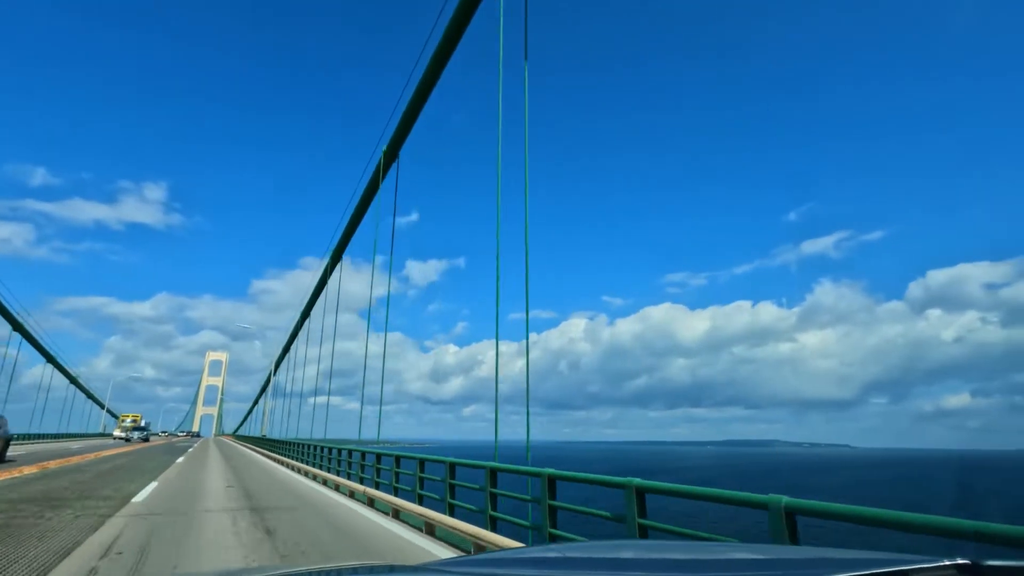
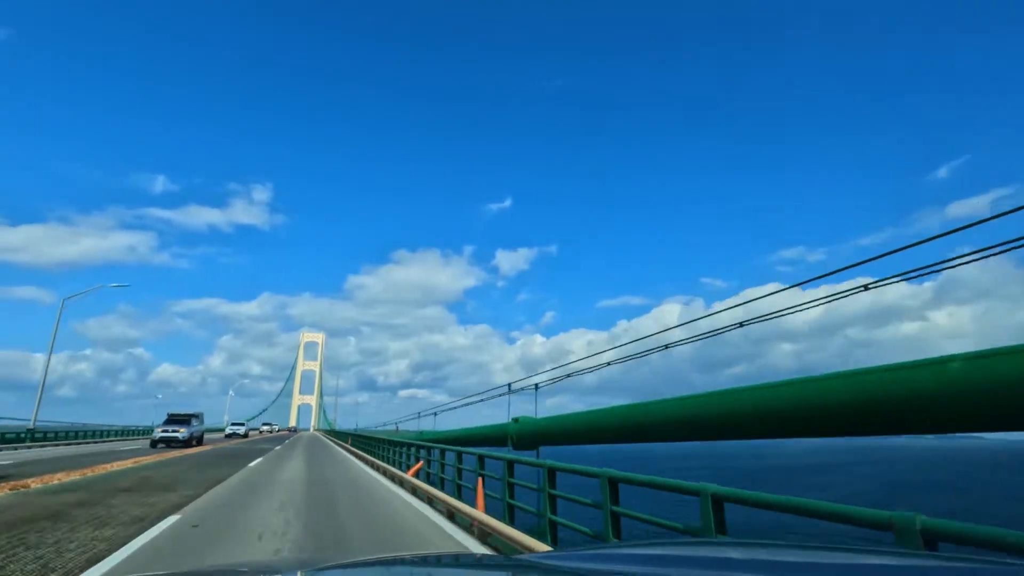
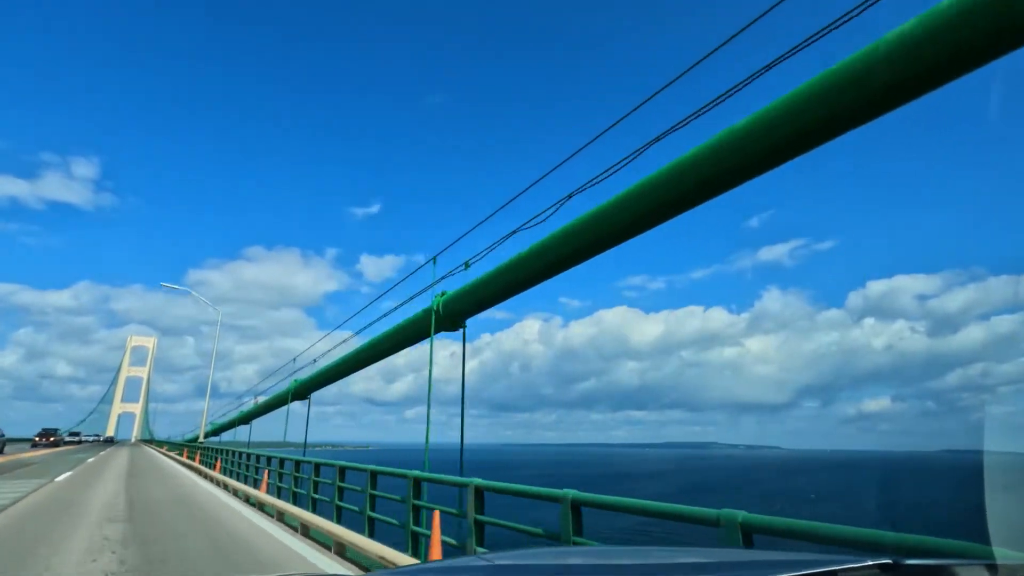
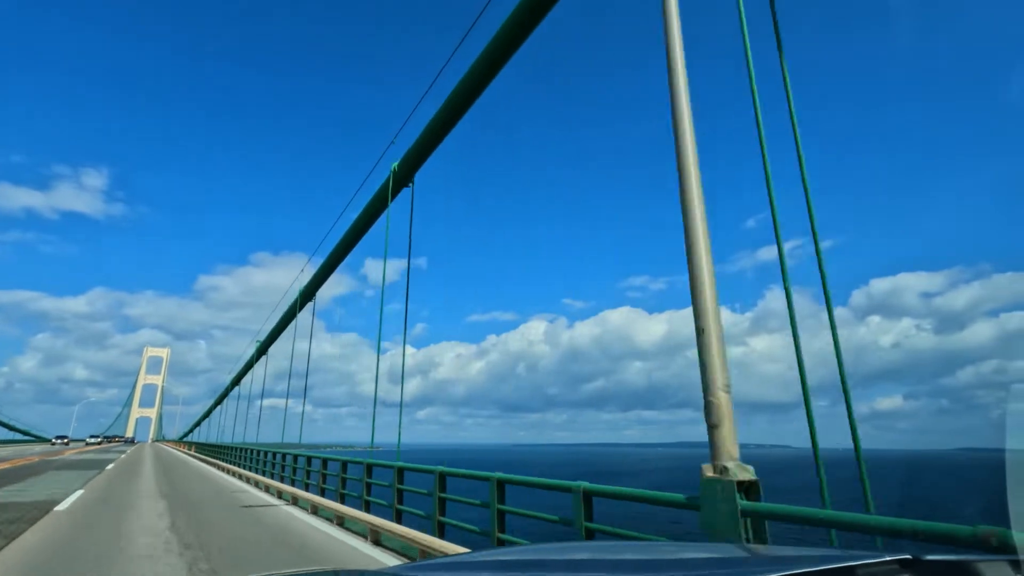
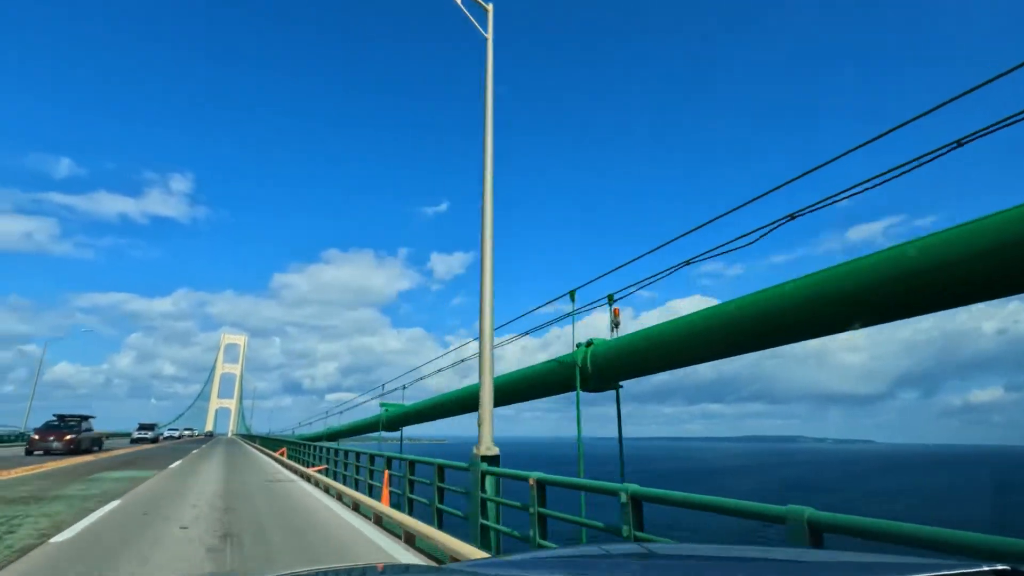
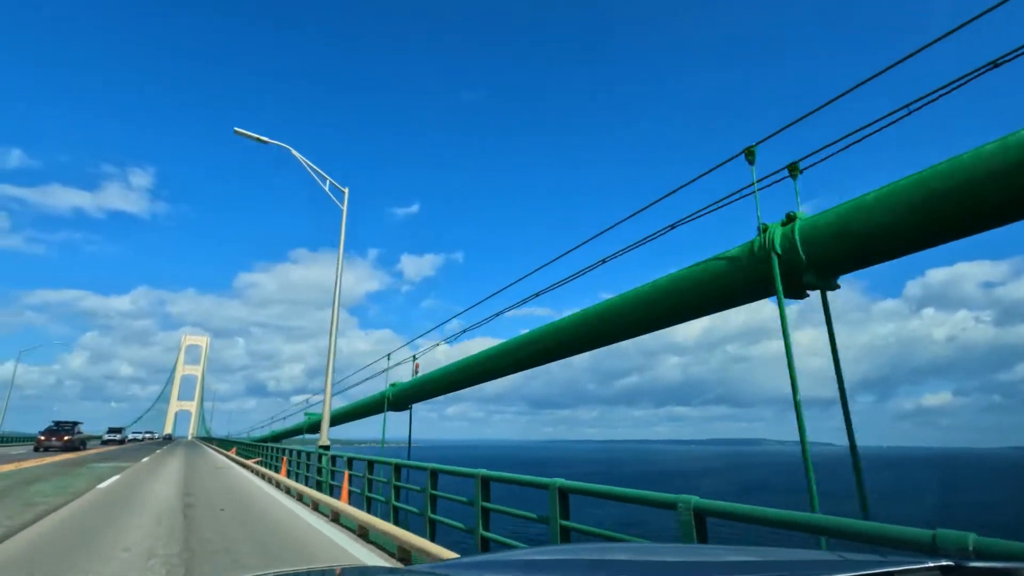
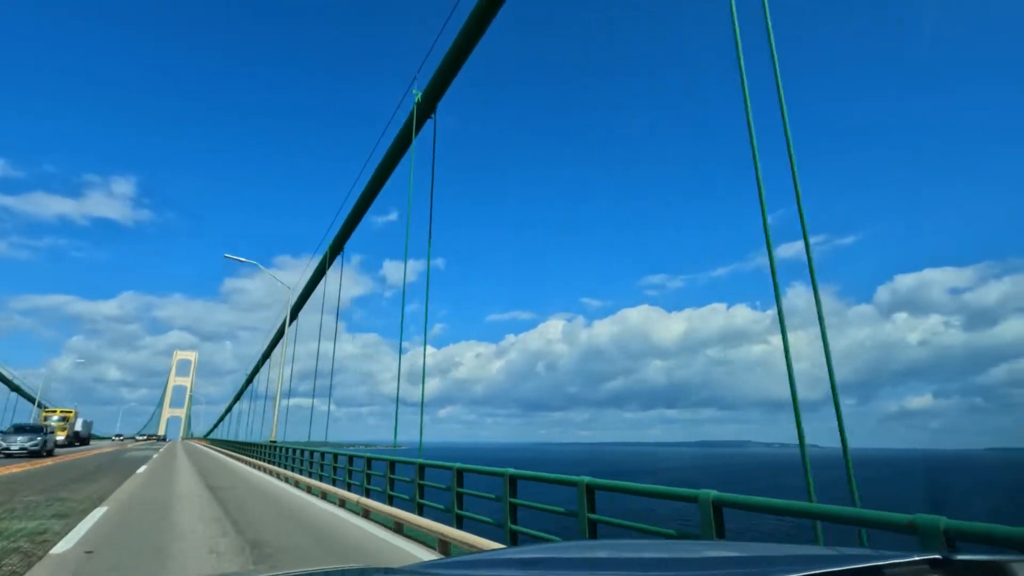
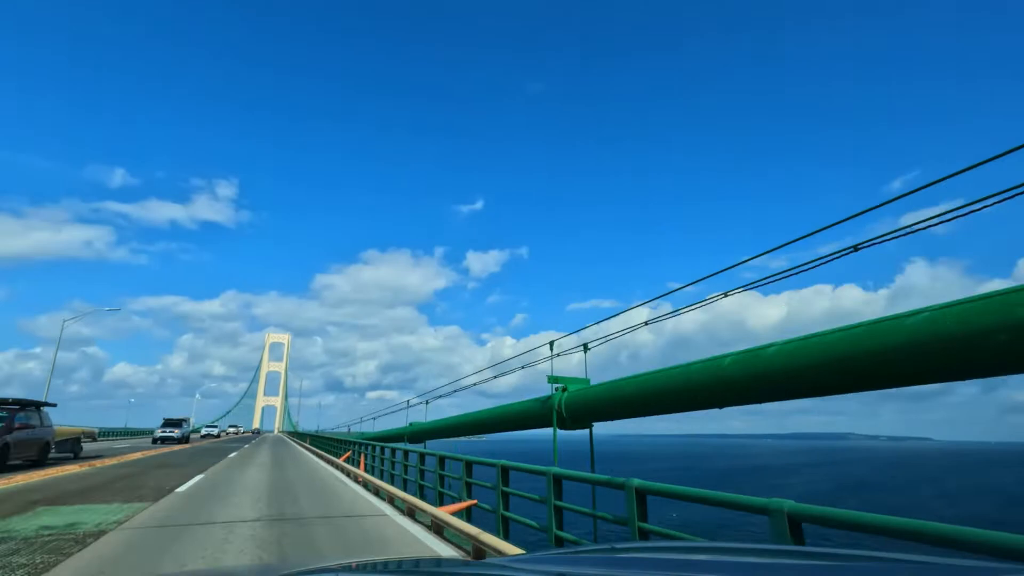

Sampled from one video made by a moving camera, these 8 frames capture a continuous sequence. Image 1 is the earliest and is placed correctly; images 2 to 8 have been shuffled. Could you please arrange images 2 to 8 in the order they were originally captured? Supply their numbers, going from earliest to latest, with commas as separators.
7, 4, 3, 6, 5, 8, 2
